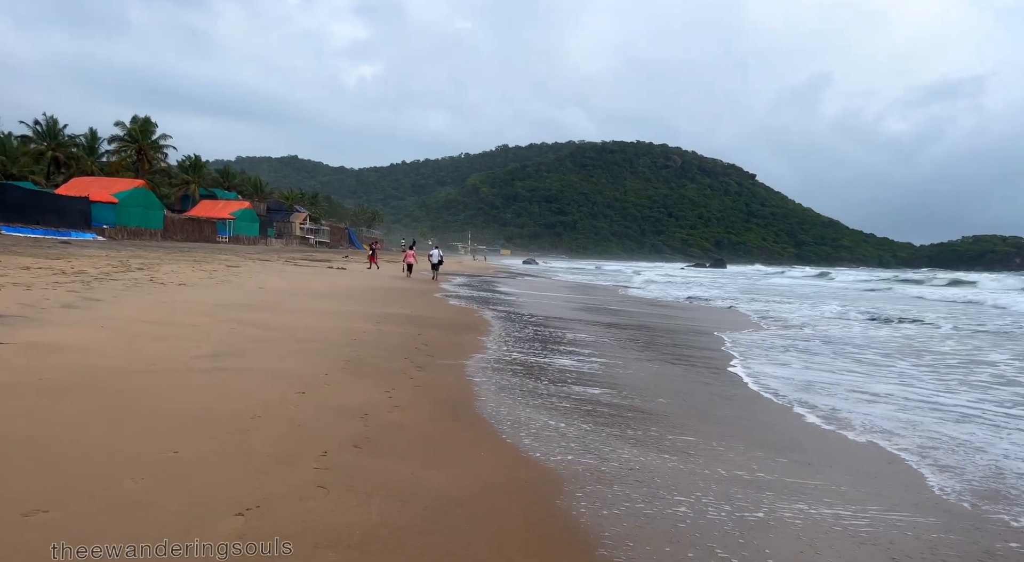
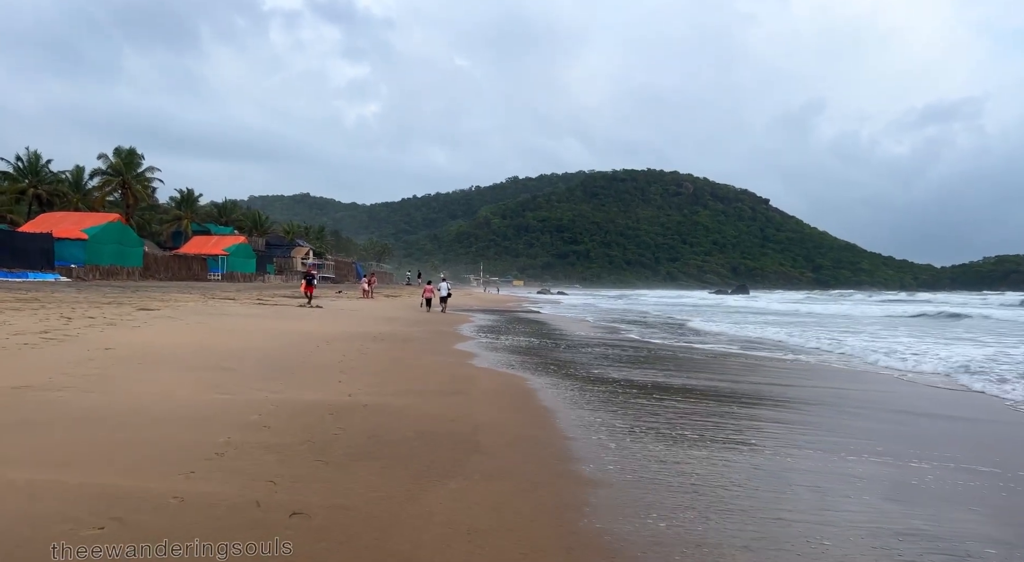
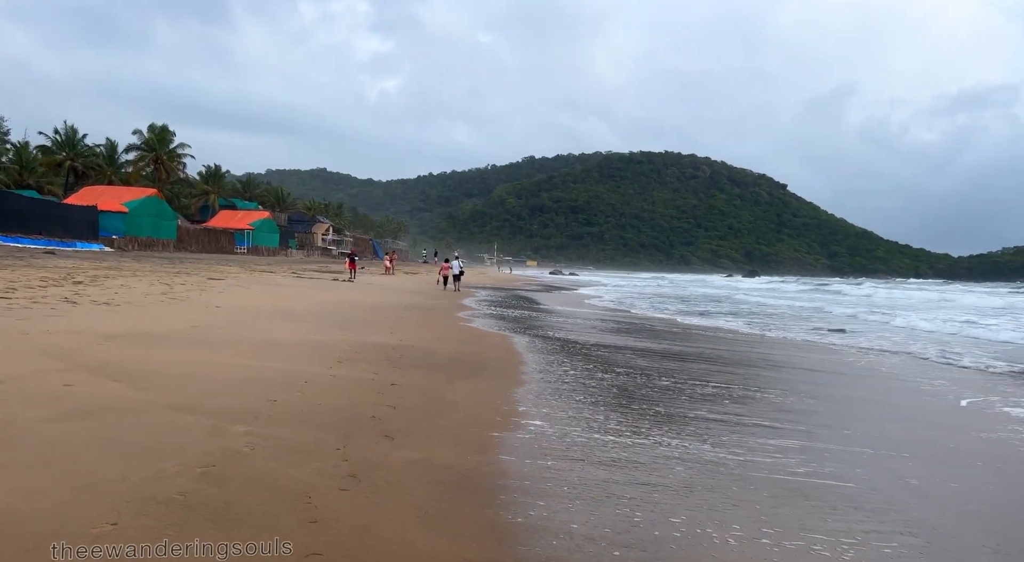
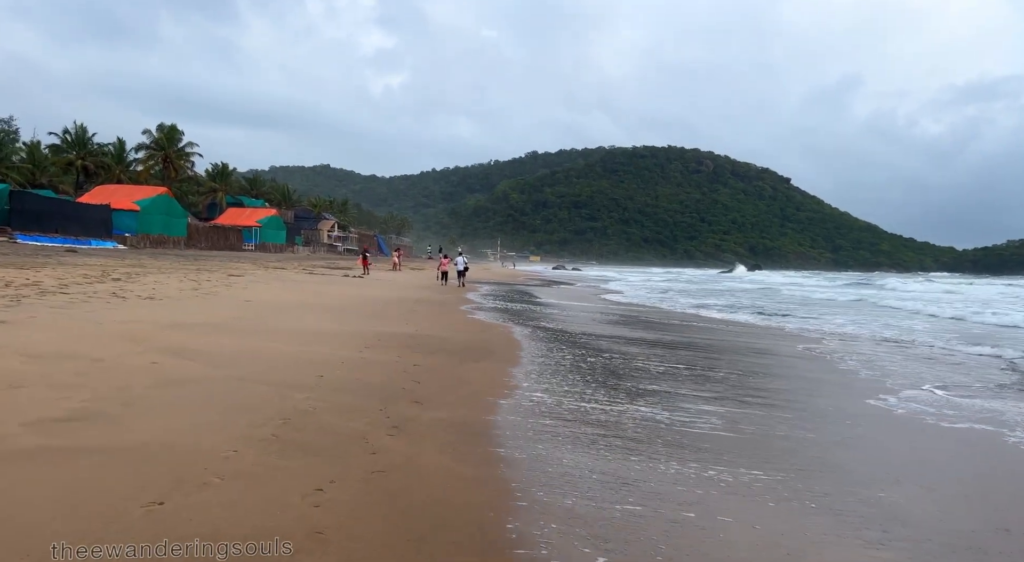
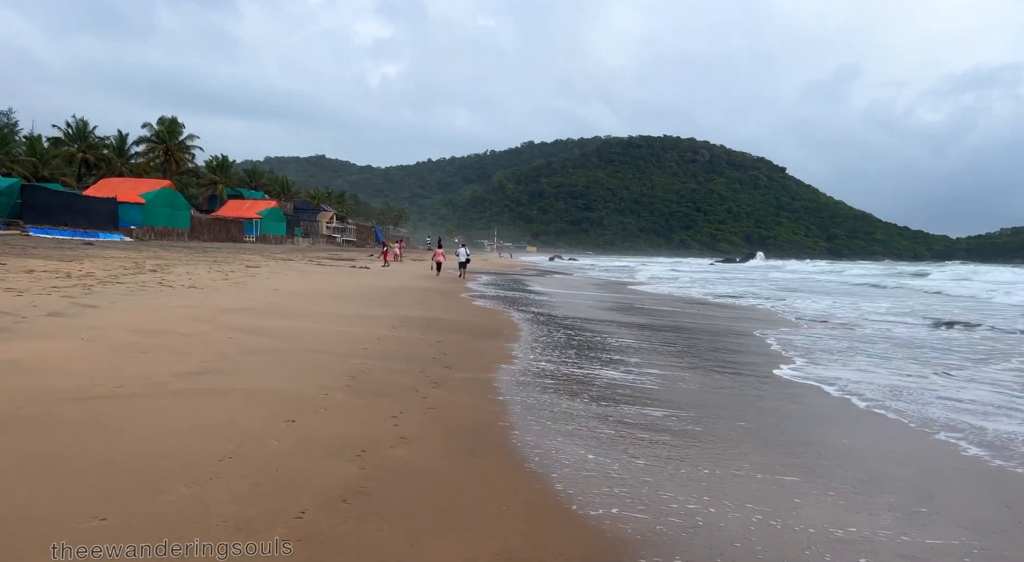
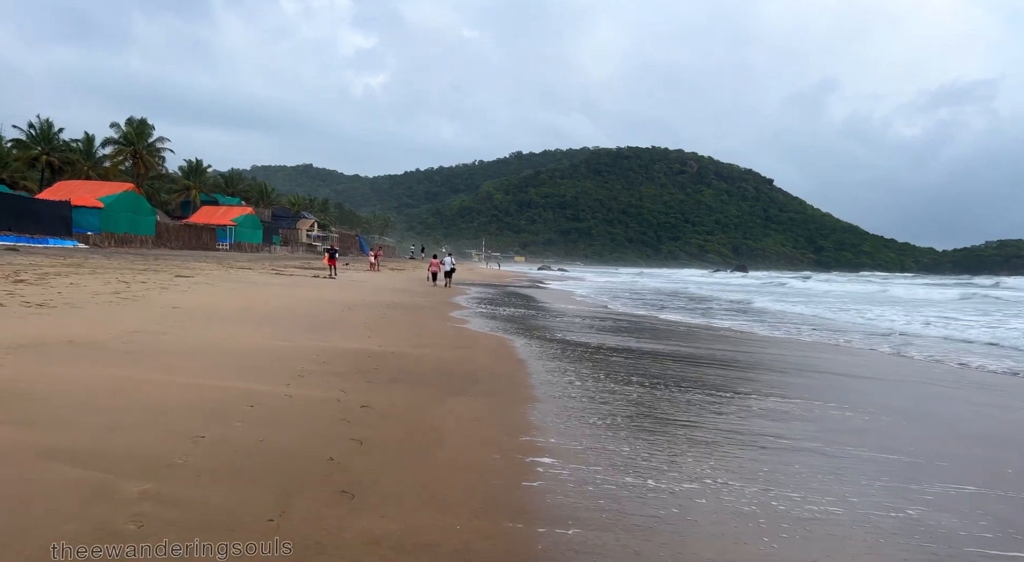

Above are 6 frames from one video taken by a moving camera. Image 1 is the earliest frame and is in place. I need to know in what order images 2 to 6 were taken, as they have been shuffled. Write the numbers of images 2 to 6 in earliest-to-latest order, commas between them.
5, 4, 3, 6, 2
